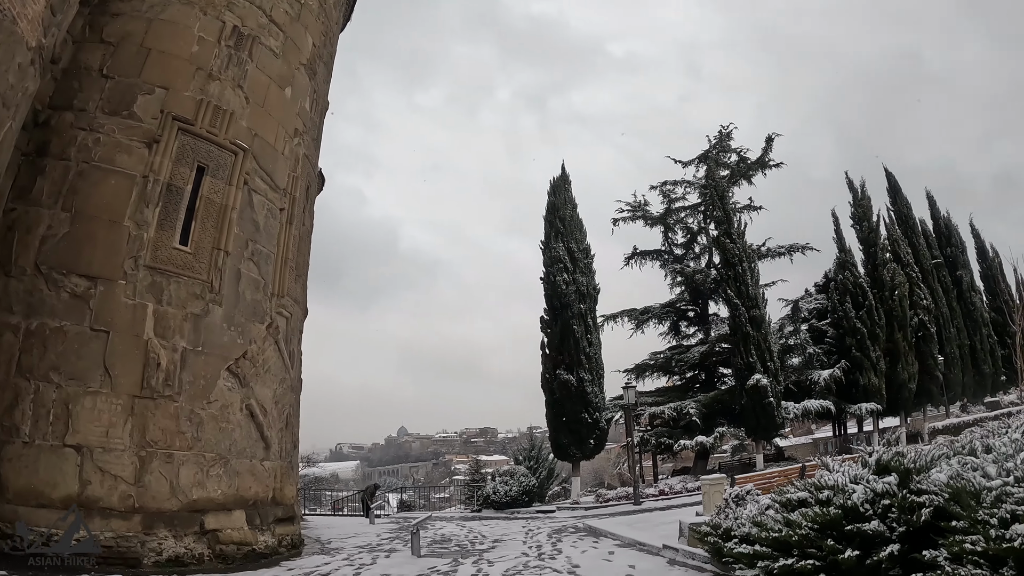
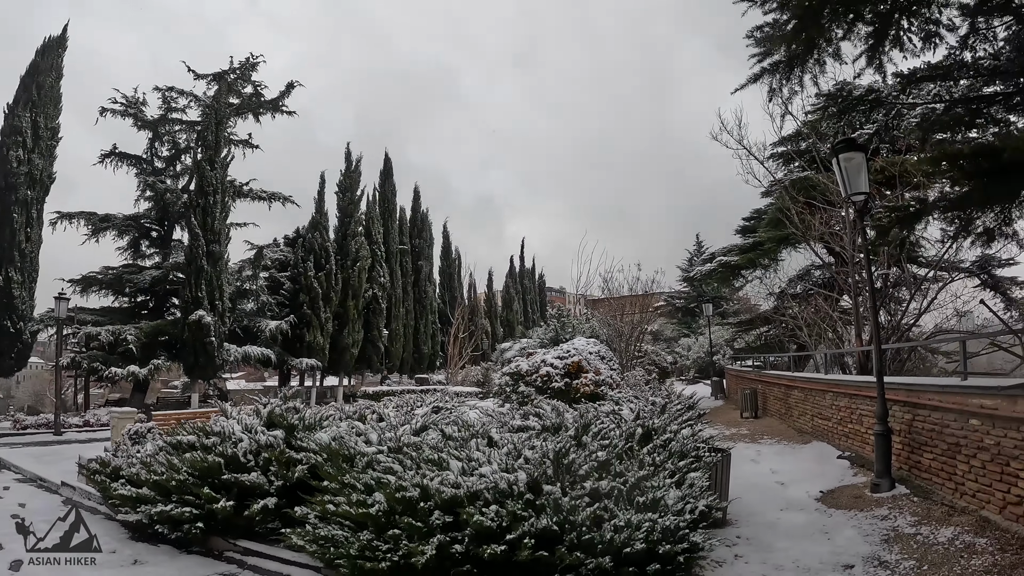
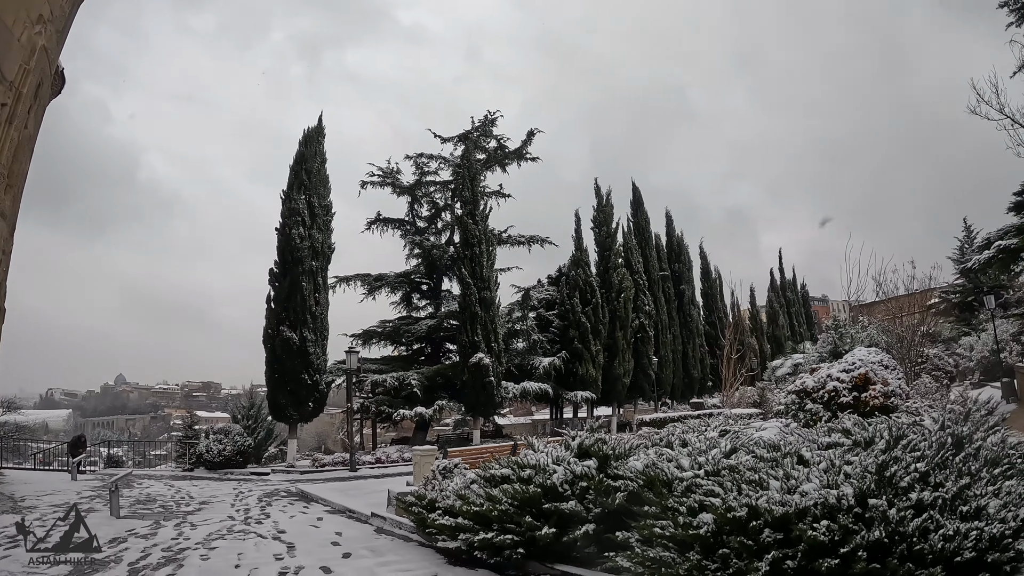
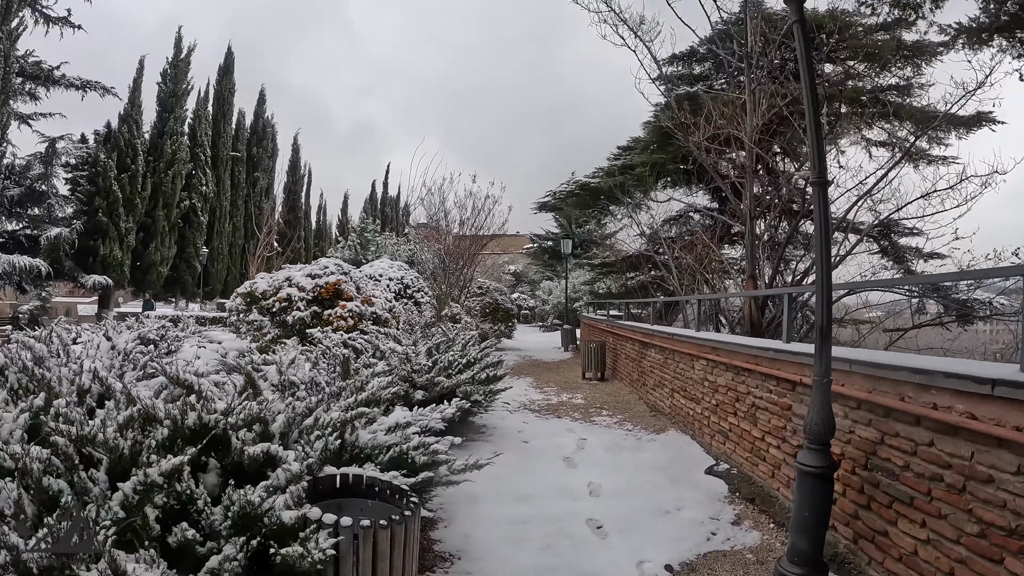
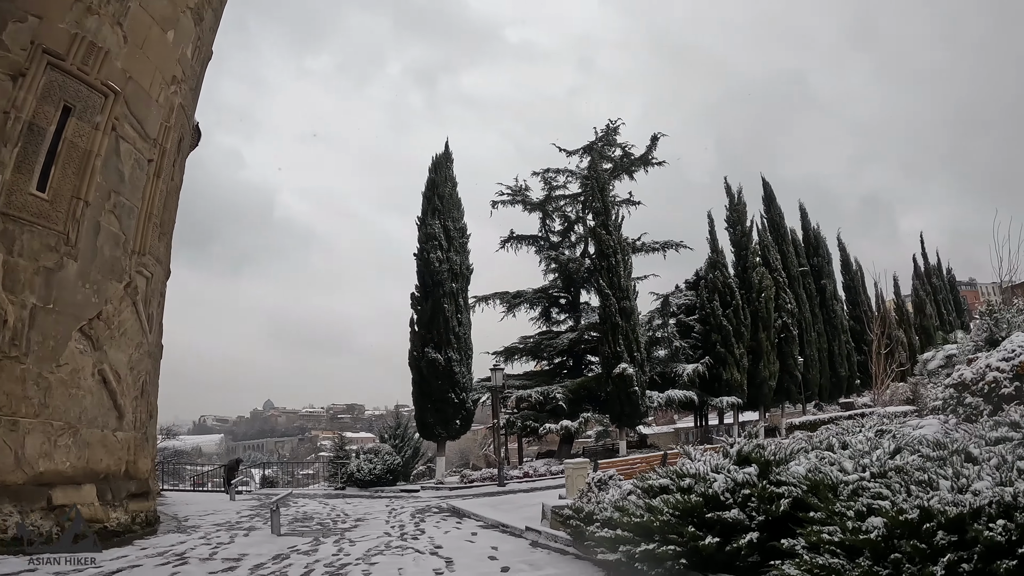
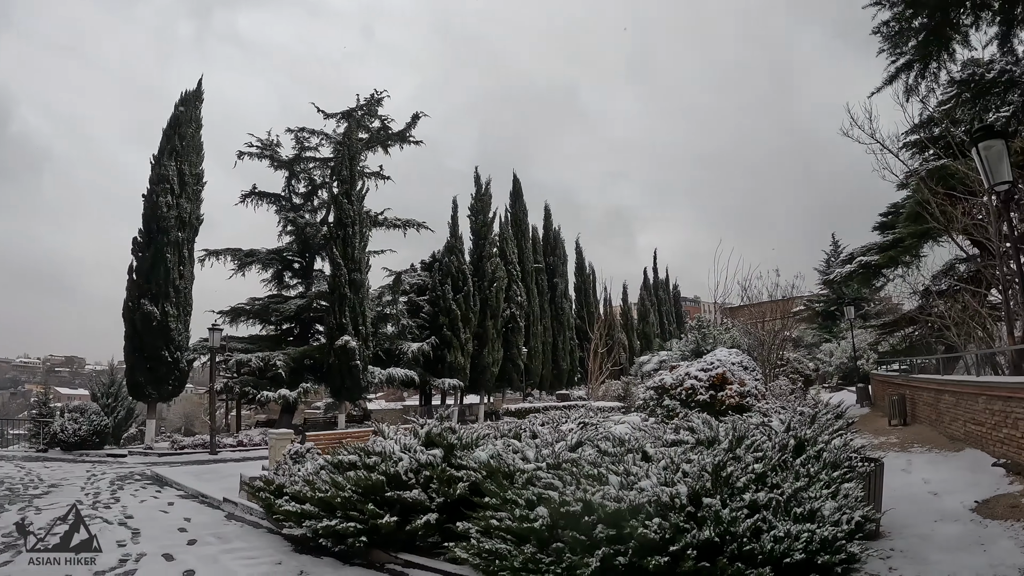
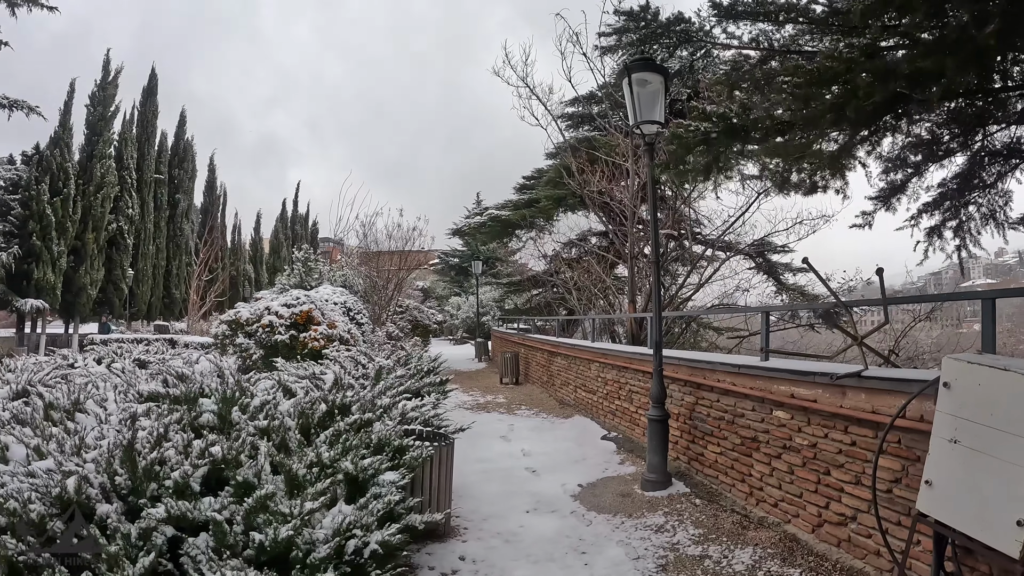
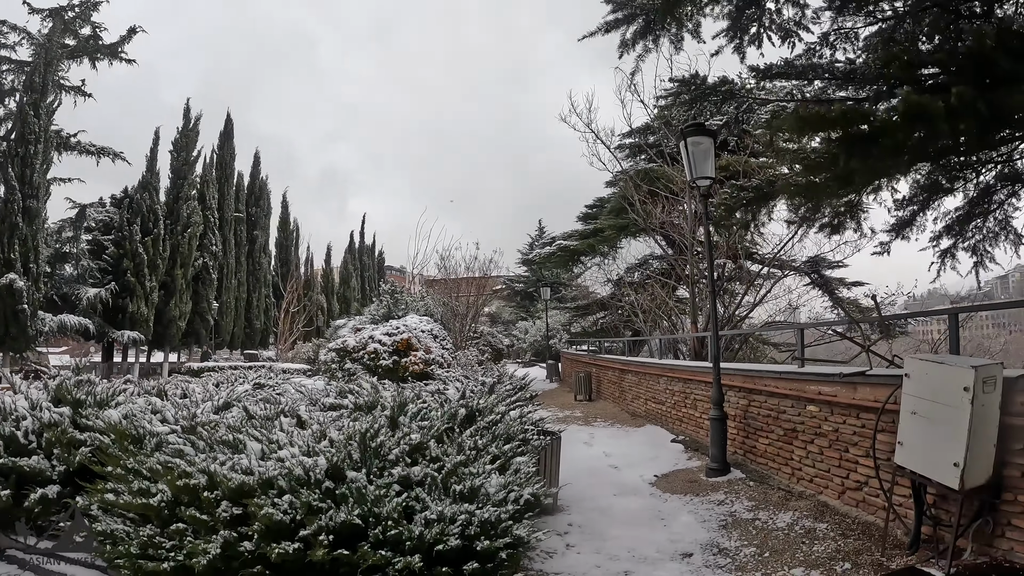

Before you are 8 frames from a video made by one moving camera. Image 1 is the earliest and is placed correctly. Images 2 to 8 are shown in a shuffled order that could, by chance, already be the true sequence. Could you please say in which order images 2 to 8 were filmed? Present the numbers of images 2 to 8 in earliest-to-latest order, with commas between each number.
5, 3, 6, 2, 8, 7, 4
